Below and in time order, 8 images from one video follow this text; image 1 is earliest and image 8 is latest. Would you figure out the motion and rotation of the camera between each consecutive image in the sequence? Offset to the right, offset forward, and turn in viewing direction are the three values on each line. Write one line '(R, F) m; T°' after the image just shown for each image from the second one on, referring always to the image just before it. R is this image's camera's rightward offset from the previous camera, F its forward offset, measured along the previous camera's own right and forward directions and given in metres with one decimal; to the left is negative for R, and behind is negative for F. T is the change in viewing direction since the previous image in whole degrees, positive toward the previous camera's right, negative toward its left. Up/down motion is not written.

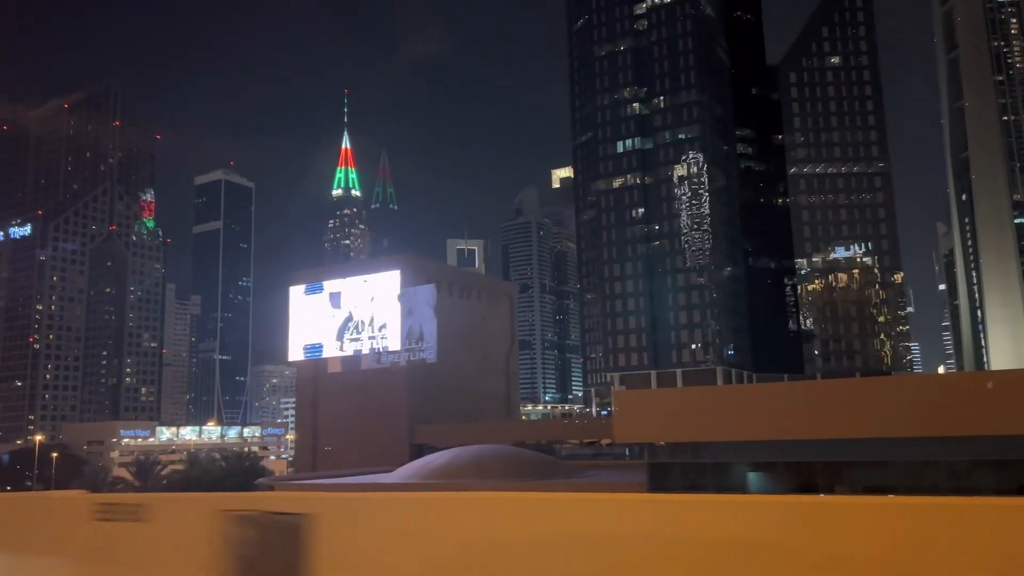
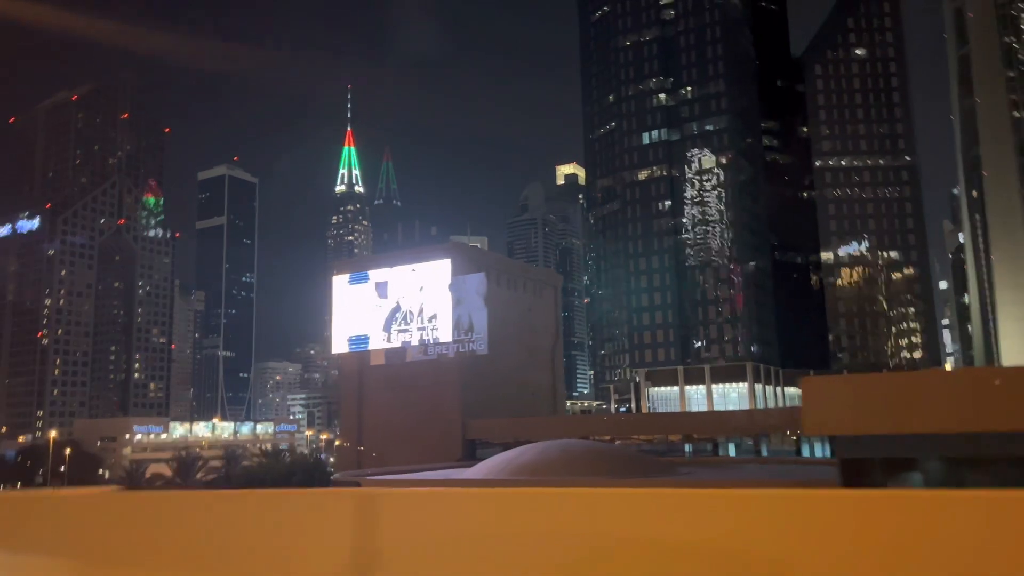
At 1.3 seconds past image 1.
(-1.8, +1.0) m; 0°
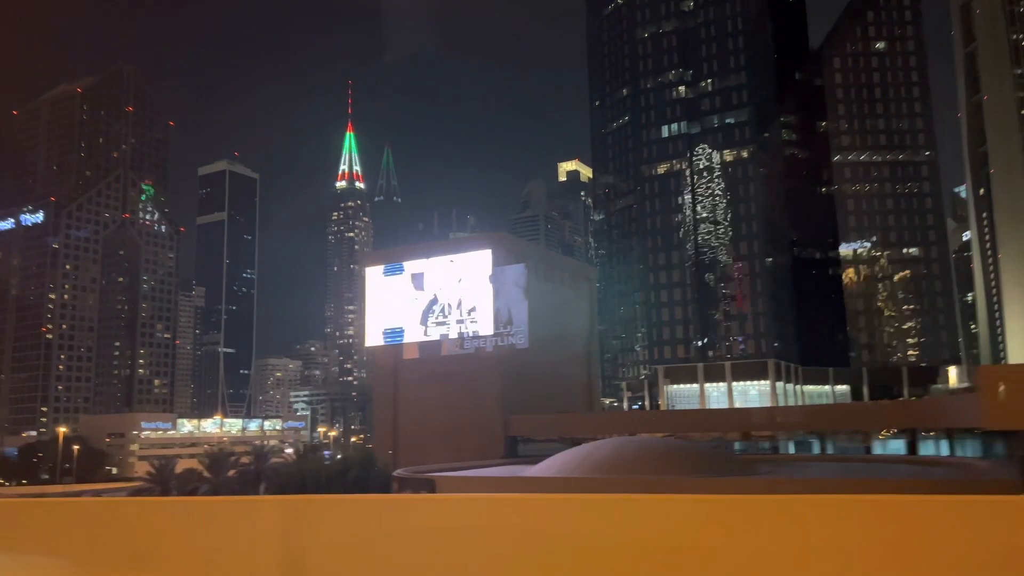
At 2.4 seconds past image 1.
(-1.4, +0.8) m; 0°
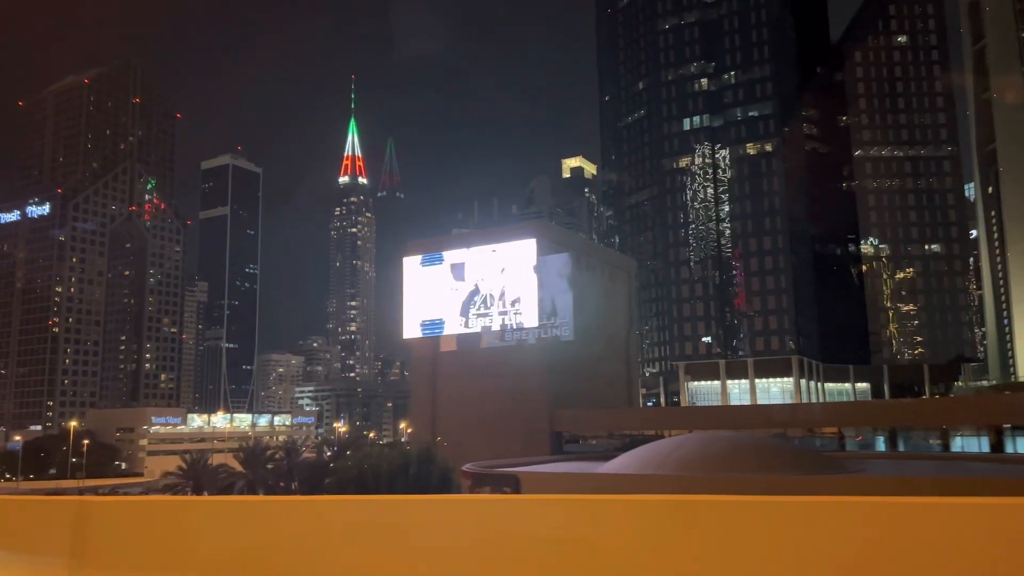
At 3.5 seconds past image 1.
(-1.4, +0.8) m; 0°
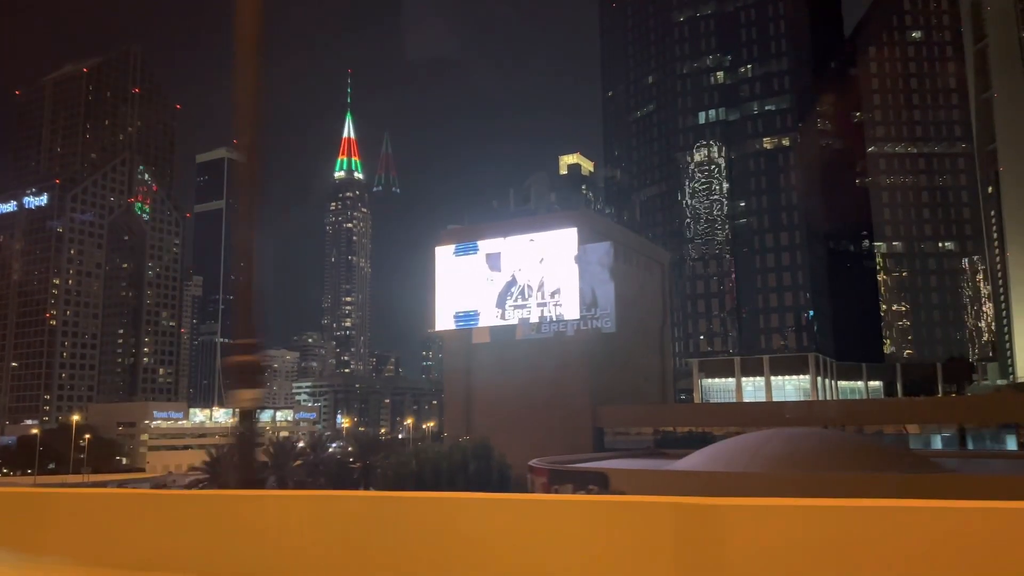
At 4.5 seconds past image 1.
(-1.3, +0.8) m; +1°
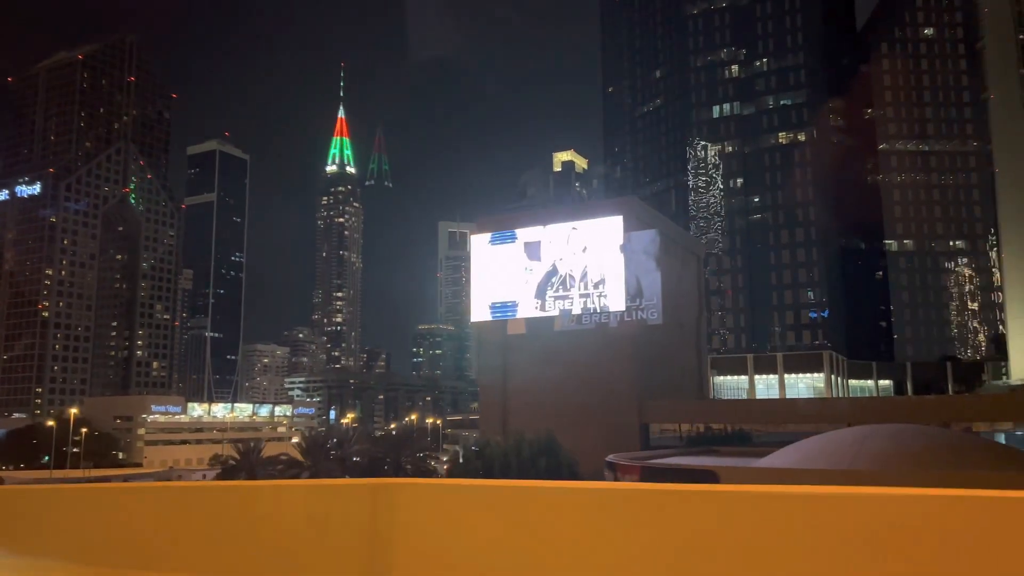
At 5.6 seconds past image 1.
(-1.5, +0.9) m; +1°
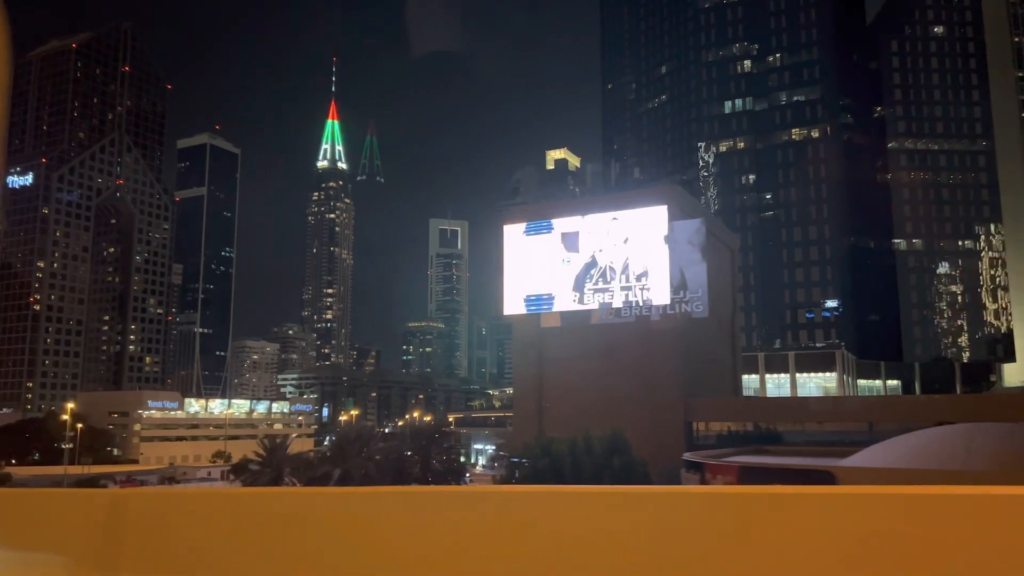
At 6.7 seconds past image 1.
(-1.3, +0.8) m; +1°
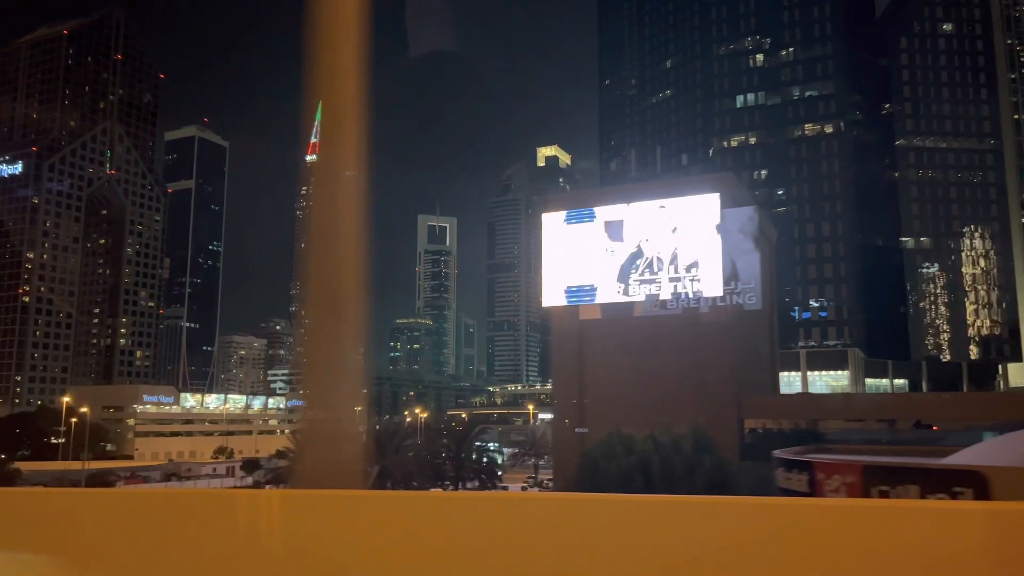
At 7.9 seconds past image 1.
(-1.5, +0.9) m; +1°
